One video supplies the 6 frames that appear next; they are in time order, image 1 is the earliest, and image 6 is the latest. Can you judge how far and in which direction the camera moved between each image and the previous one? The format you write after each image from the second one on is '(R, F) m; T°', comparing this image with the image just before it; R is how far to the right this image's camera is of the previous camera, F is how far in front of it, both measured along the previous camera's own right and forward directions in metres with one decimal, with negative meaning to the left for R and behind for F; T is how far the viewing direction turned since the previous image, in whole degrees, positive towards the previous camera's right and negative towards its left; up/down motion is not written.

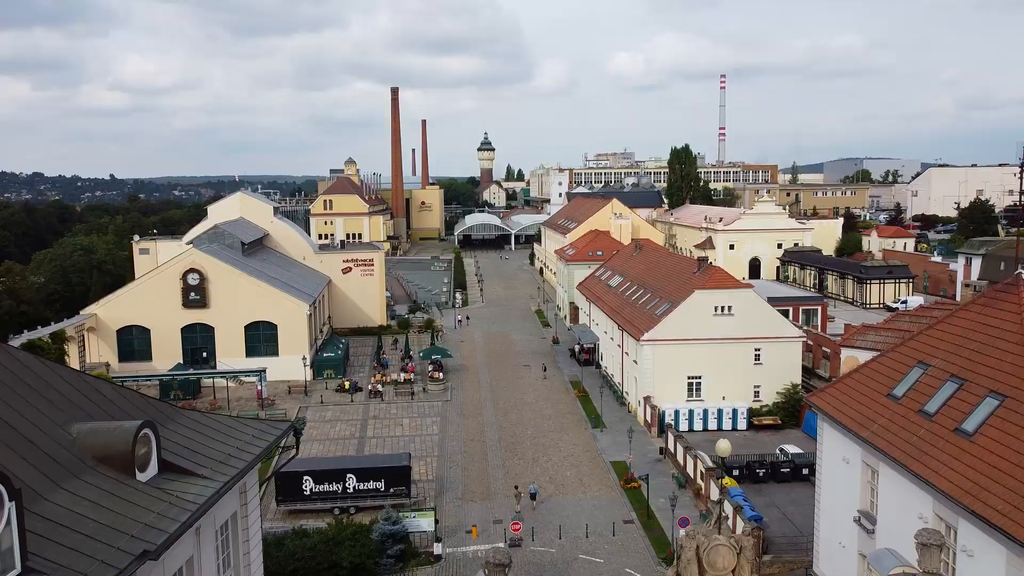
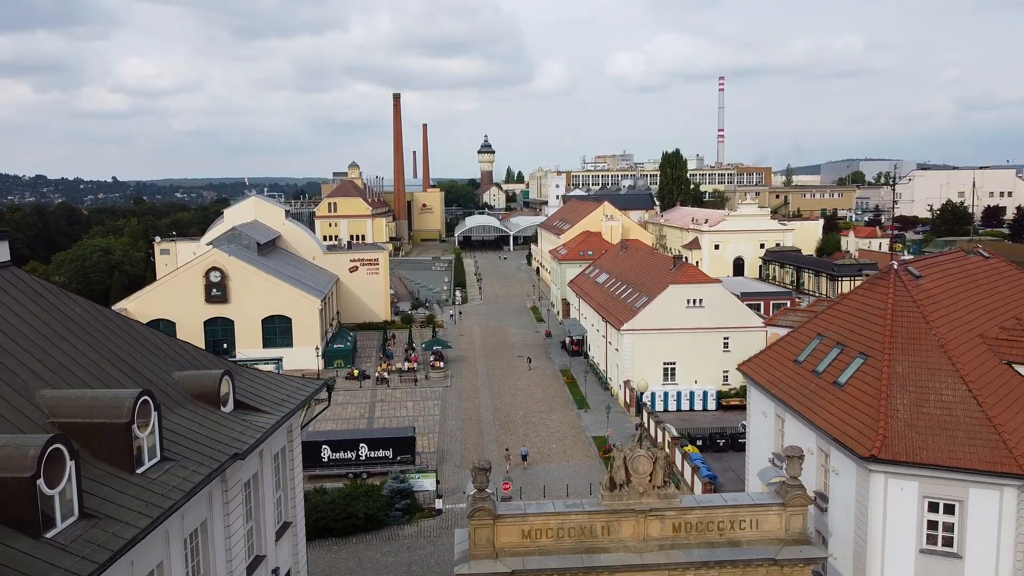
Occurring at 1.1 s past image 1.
(+0.3, -4.7) m; 0°
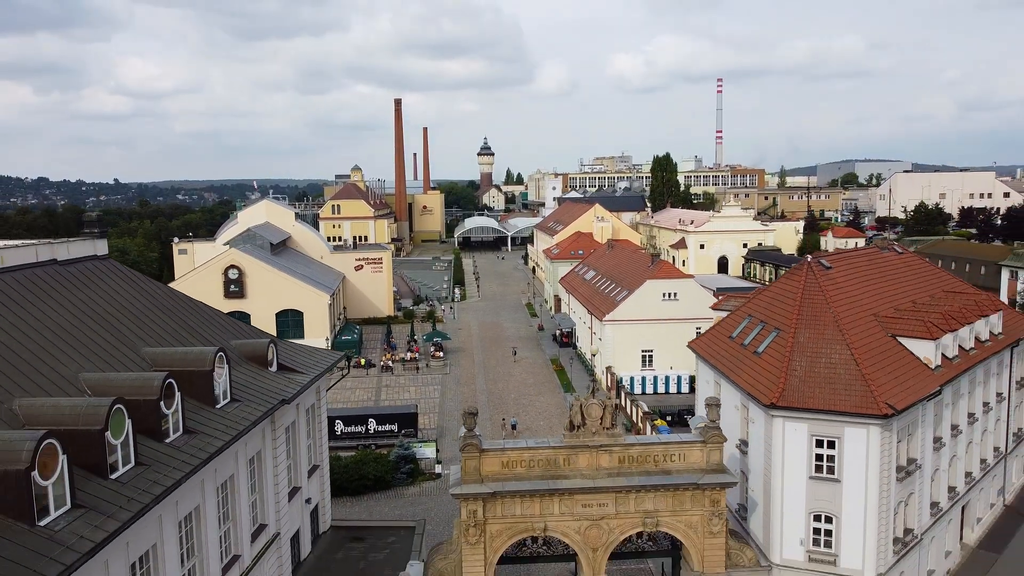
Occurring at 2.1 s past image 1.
(+0.4, -4.9) m; 0°
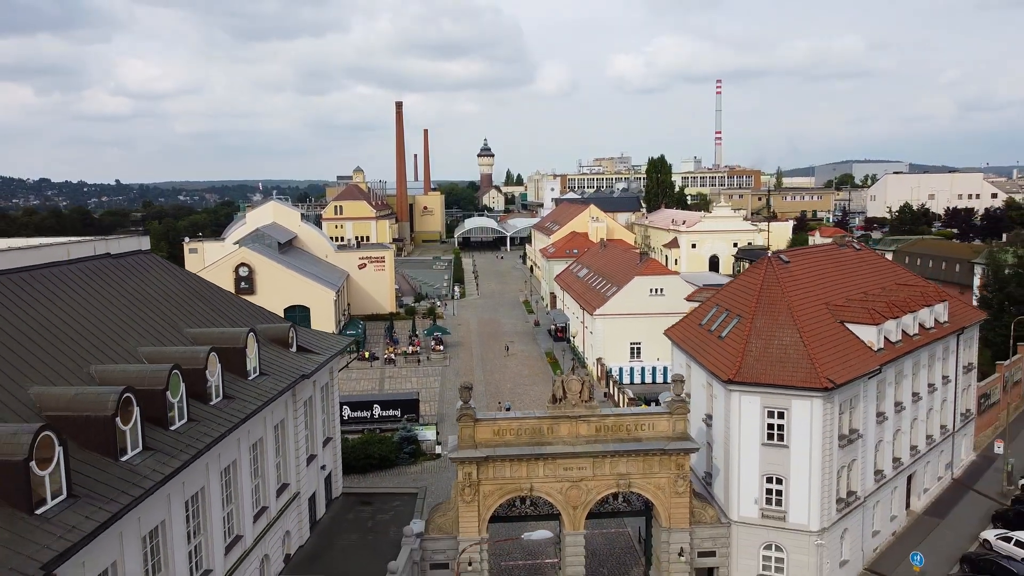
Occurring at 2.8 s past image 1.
(+0.2, -3.1) m; 0°
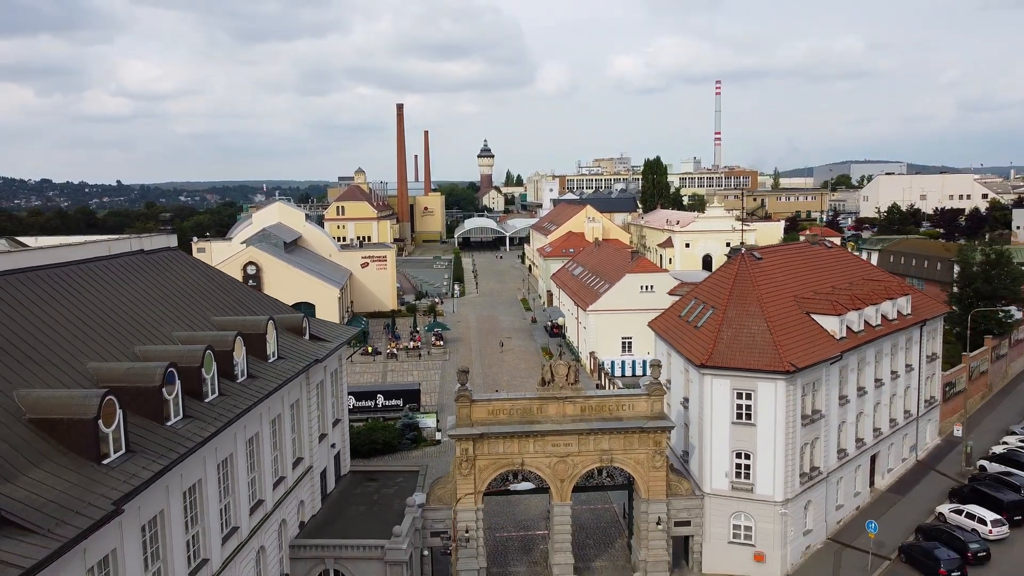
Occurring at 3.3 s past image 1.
(+0.2, -2.5) m; 0°
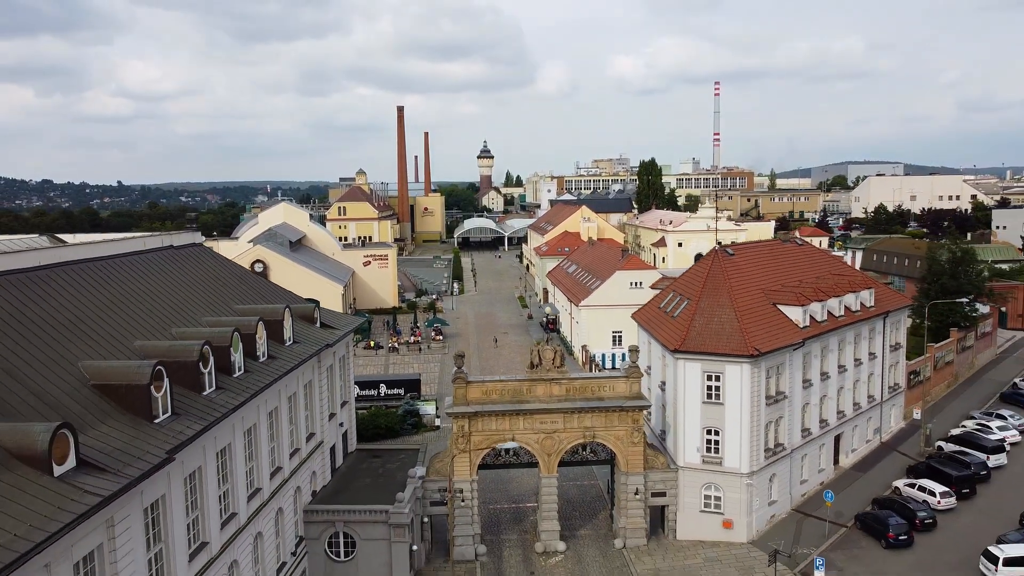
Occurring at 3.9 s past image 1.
(+0.2, -2.9) m; 0°
